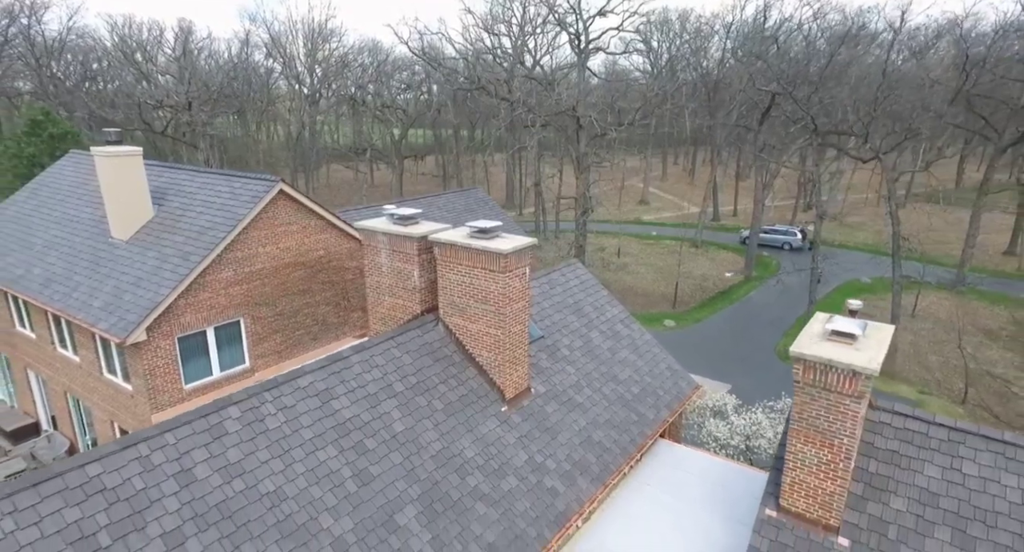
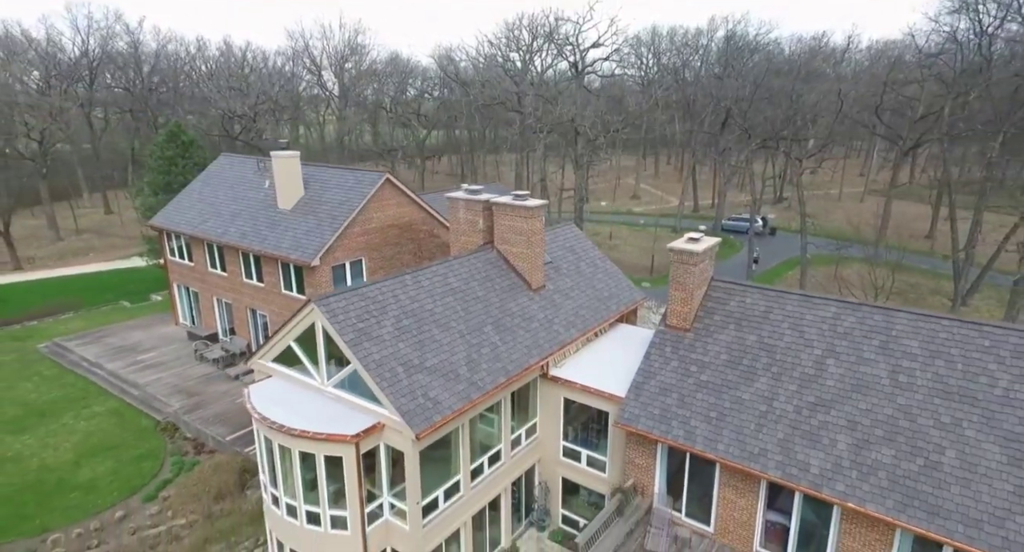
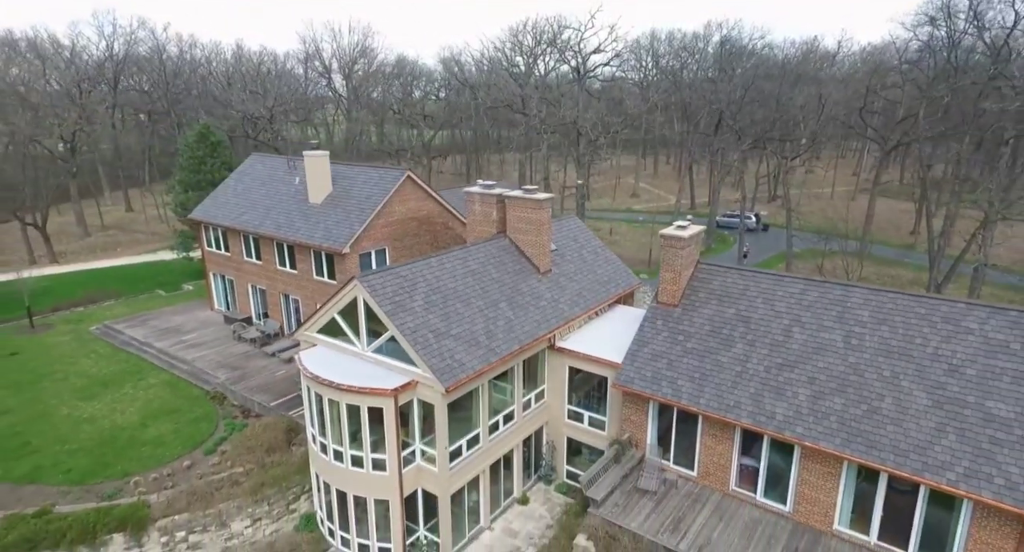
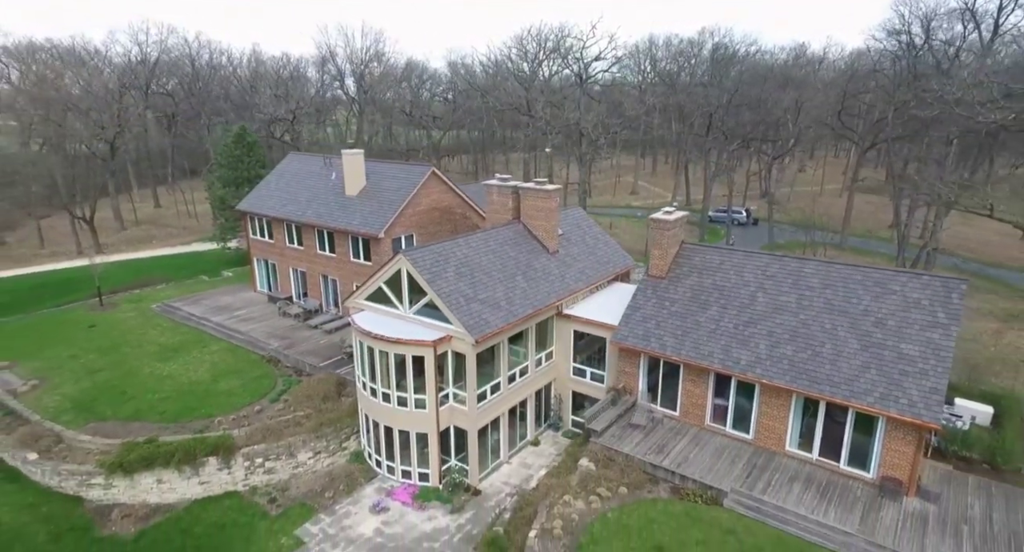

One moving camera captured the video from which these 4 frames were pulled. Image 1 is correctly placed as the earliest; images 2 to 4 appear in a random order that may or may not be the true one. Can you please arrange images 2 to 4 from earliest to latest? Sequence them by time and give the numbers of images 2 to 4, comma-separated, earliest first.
2, 3, 4
